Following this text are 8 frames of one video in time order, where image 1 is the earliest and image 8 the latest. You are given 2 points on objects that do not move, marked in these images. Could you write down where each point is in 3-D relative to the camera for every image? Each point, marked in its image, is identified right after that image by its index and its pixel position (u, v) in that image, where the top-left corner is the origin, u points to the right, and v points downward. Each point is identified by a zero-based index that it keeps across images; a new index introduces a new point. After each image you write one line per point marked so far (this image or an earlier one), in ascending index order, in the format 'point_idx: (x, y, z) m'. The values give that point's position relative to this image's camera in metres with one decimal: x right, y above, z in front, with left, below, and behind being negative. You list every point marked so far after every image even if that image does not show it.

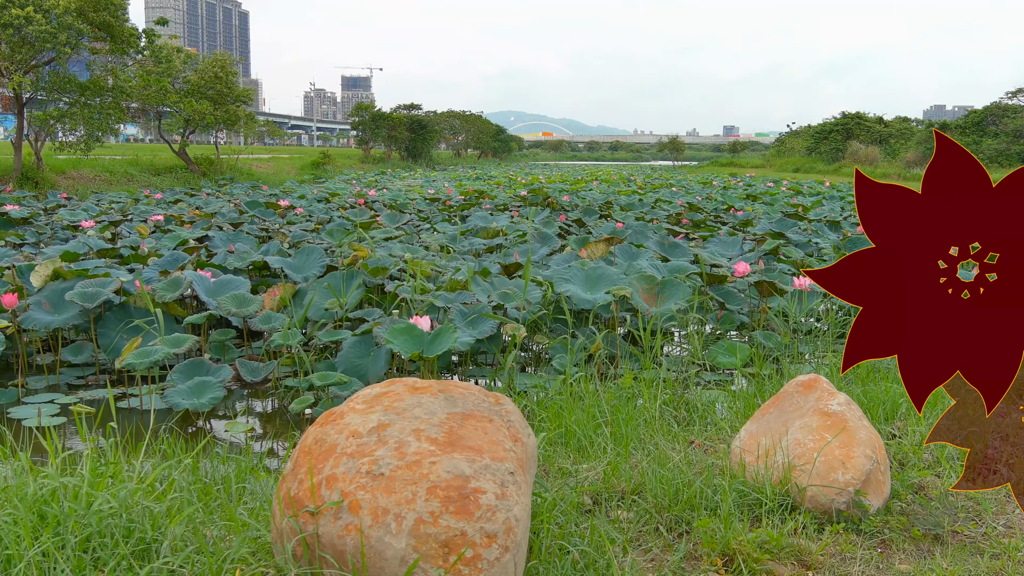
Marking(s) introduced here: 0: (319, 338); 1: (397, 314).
0: (-0.7, -0.2, +3.2) m
1: (-0.4, -0.1, +3.2) m
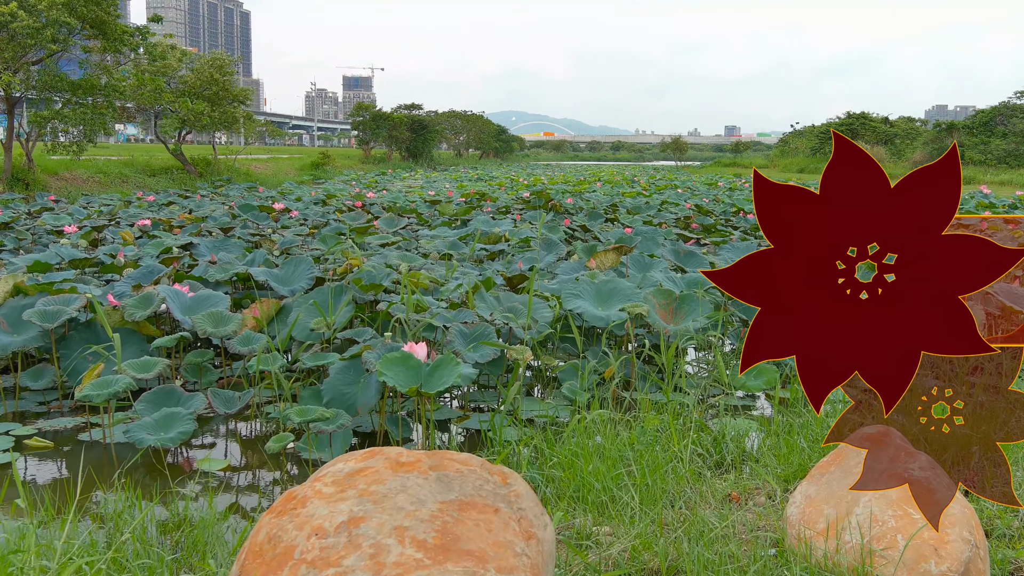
0: (-0.6, -0.2, +2.9) m
1: (-0.4, -0.2, +2.9) m
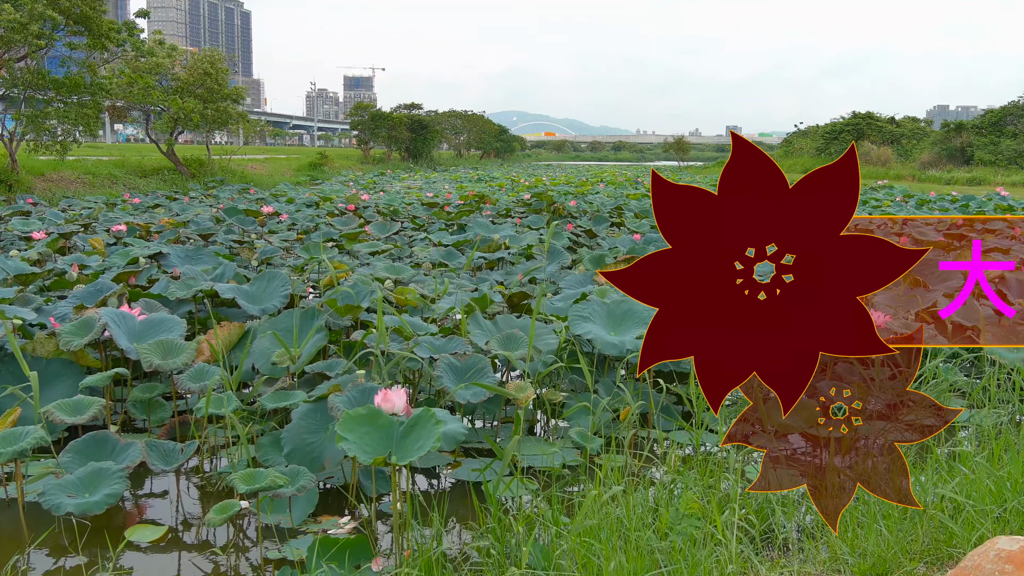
0: (-0.7, -0.3, +2.4) m
1: (-0.4, -0.2, +2.5) m
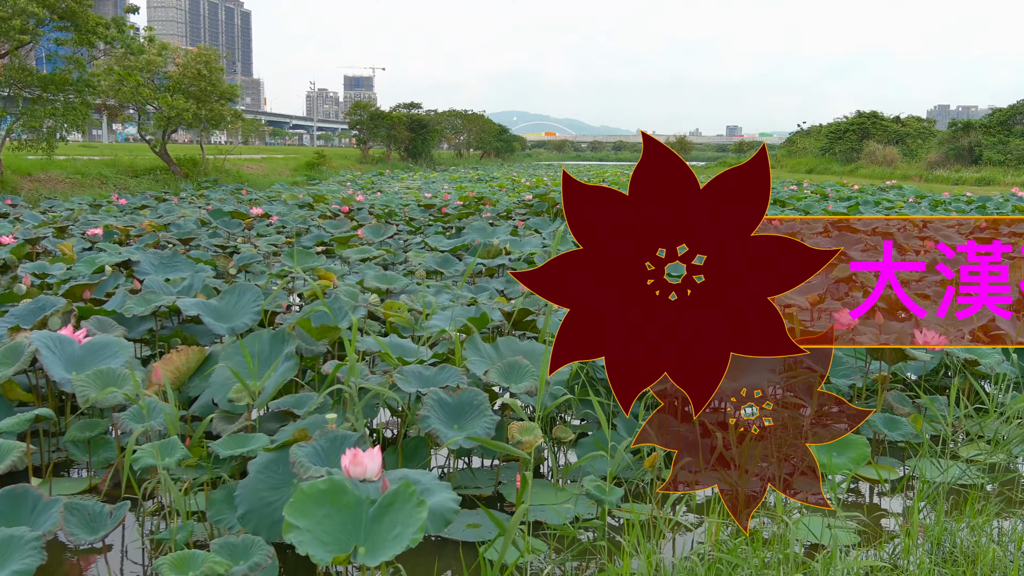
0: (-0.6, -0.3, +2.0) m
1: (-0.4, -0.3, +2.1) m
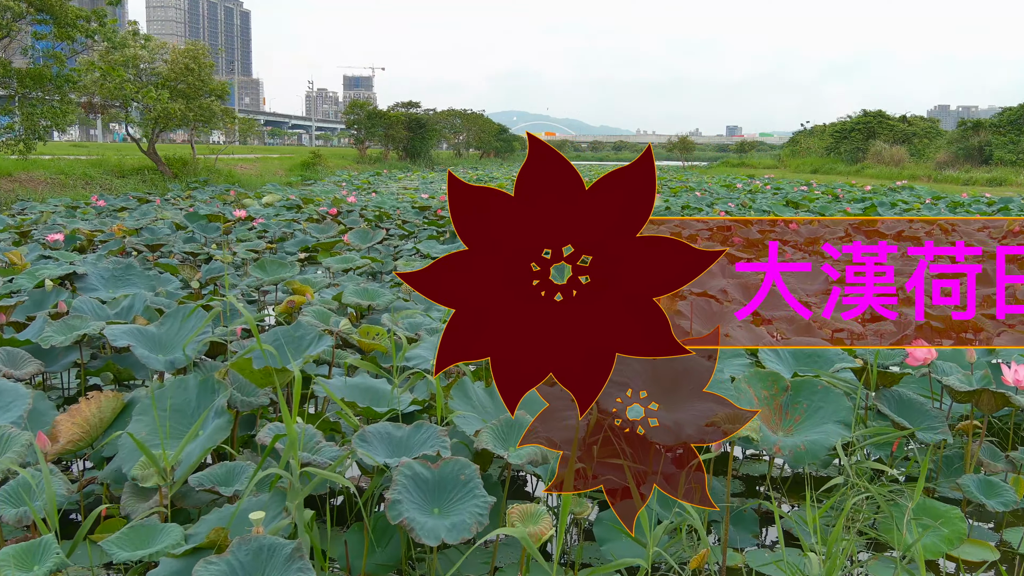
0: (-0.6, -0.4, +1.5) m
1: (-0.4, -0.3, +1.5) m
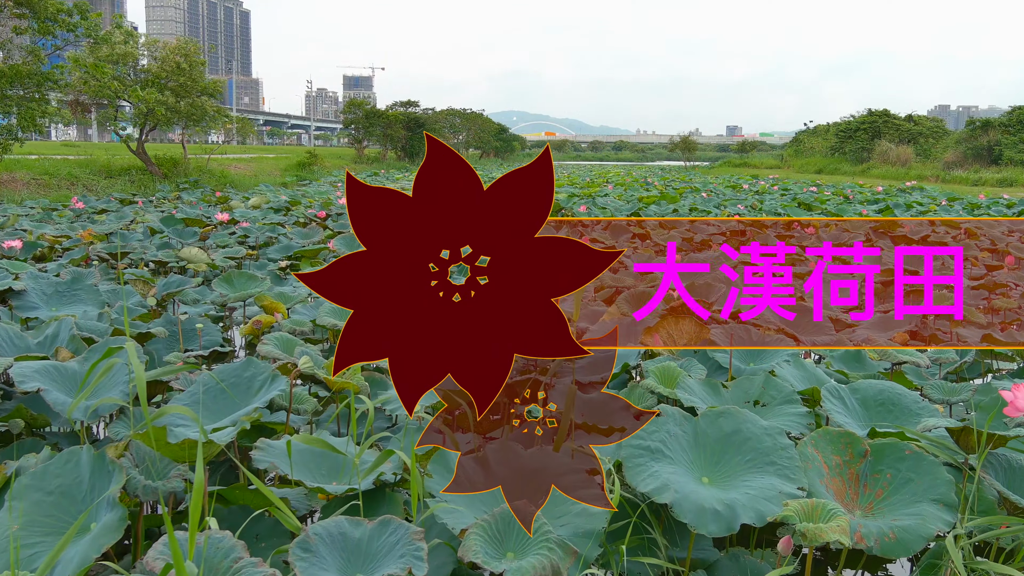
0: (-0.6, -0.5, +1.0) m
1: (-0.4, -0.4, +1.0) m
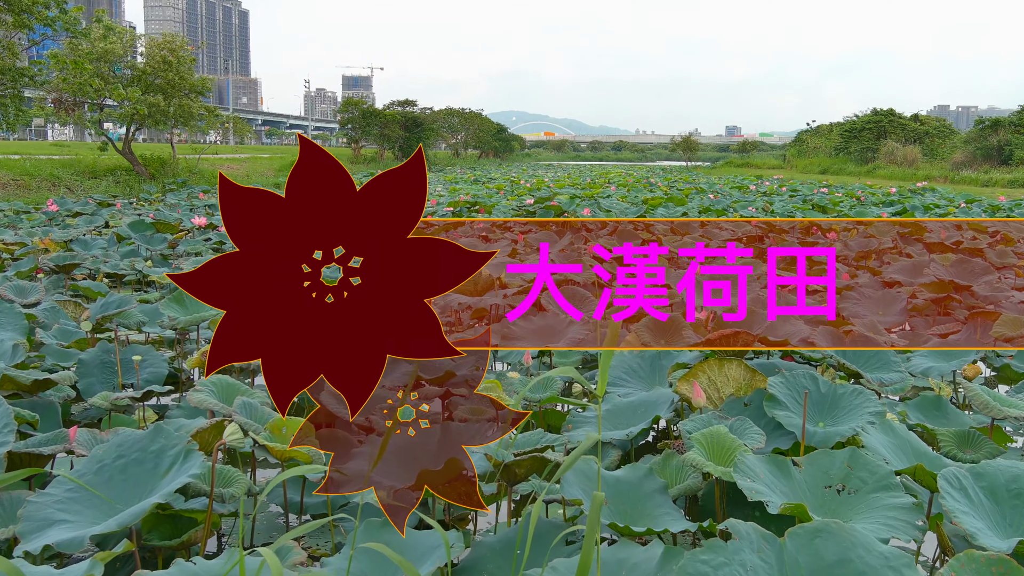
0: (-0.6, -0.6, +0.5) m
1: (-0.4, -0.5, +0.5) m
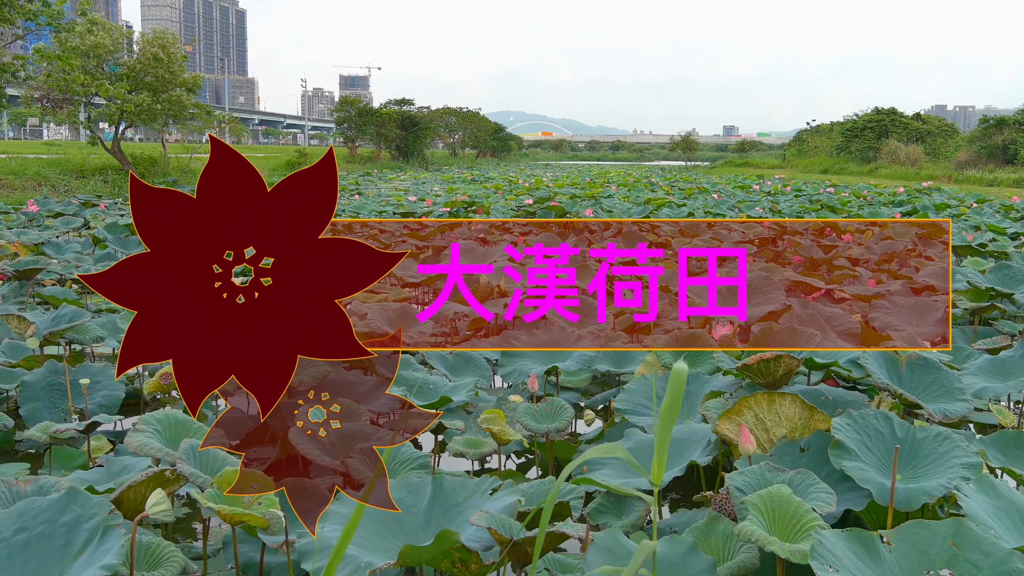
0: (-0.6, -0.6, +0.1) m
1: (-0.4, -0.5, +0.2) m
